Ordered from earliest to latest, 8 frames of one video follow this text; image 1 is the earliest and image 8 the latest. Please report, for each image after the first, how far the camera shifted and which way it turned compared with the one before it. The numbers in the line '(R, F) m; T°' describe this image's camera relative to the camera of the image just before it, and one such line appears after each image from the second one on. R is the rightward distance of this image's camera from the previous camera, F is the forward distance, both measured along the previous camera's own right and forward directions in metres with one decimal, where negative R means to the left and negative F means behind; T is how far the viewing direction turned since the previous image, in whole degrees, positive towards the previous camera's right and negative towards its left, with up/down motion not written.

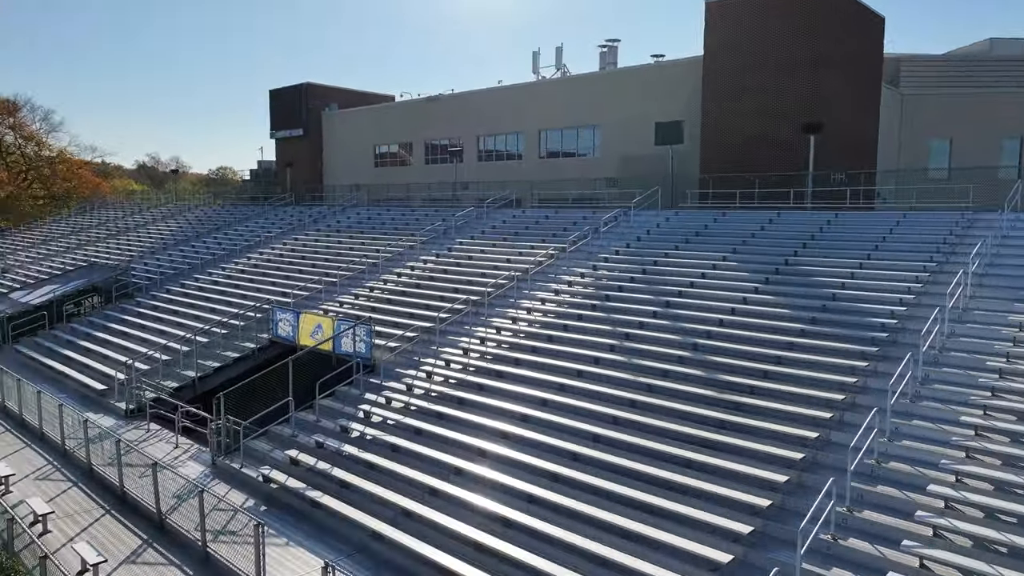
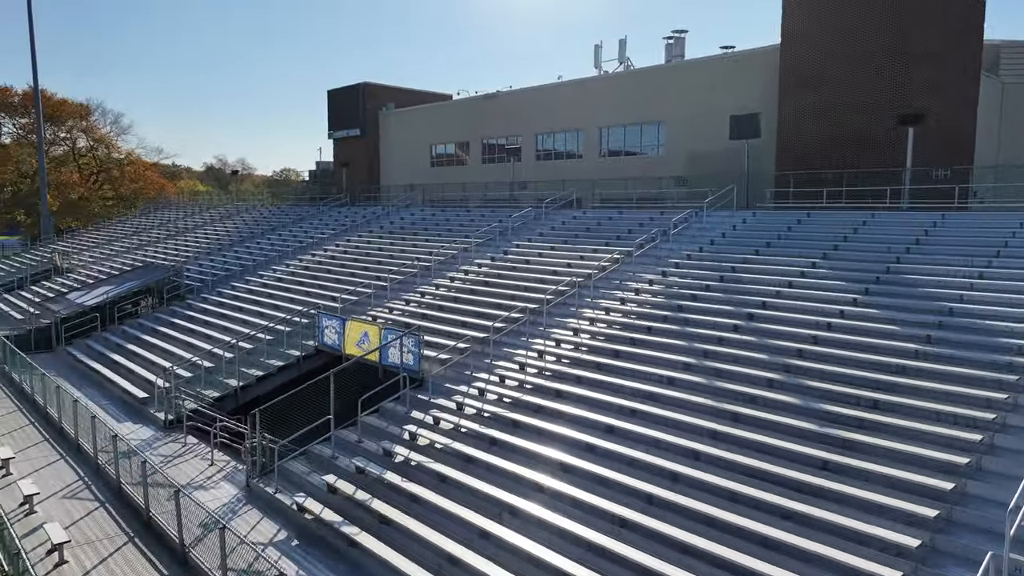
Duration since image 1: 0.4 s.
(-0.1, +1.2) m; -5°
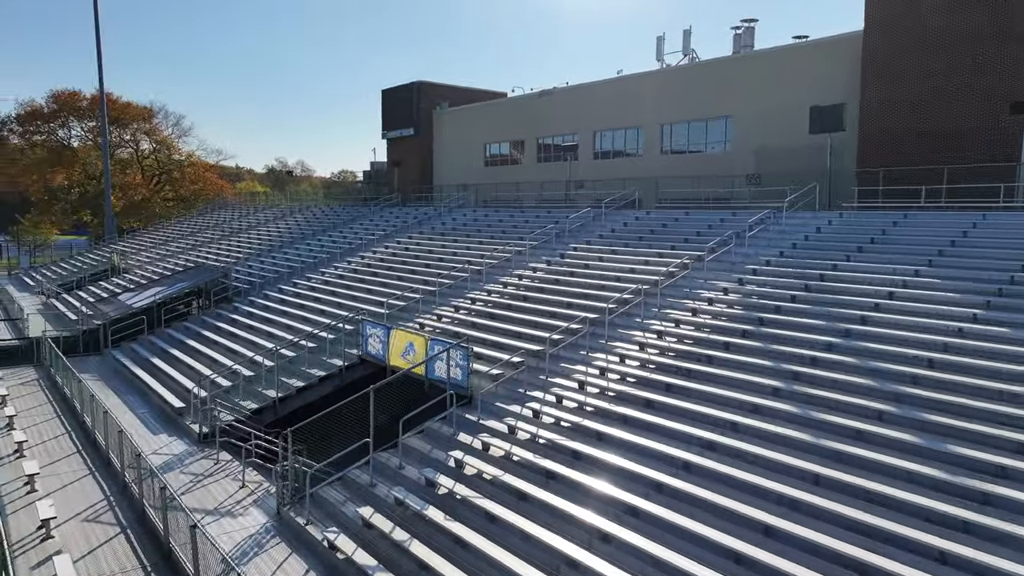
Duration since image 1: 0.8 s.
(-0.1, +1.2) m; -4°
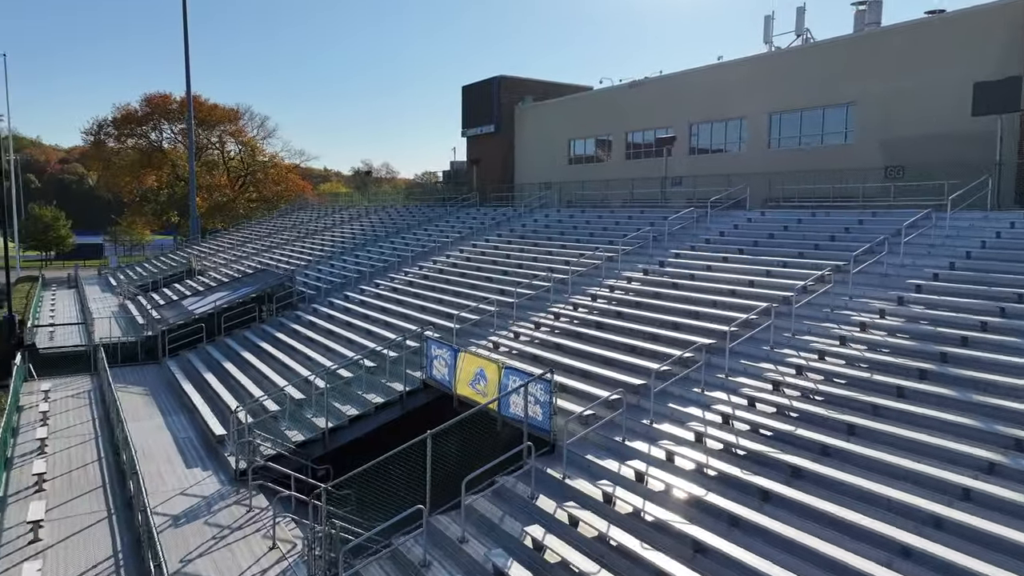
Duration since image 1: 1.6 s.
(-0.2, +2.2) m; -7°
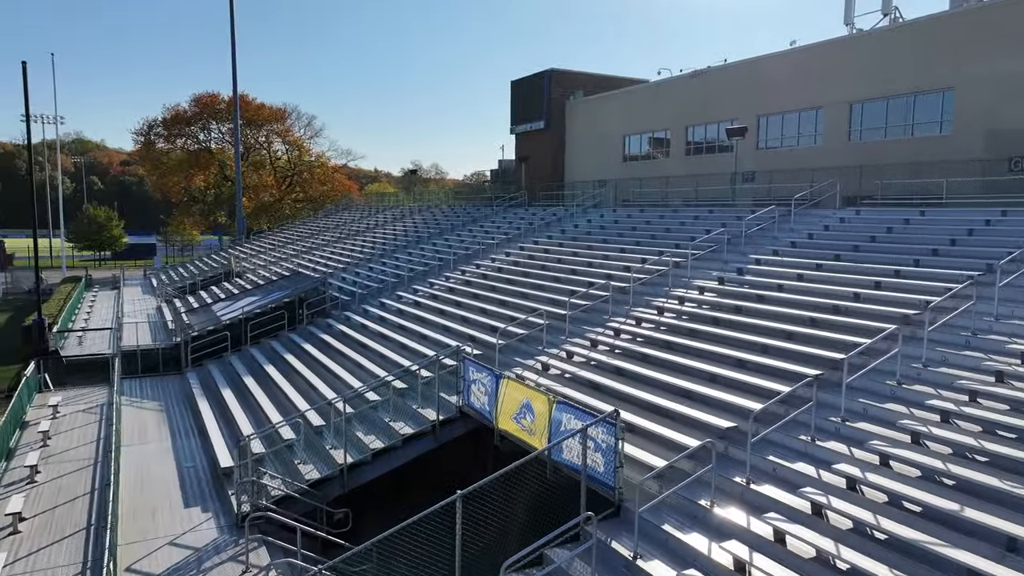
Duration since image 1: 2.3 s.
(-0.1, +1.8) m; -4°
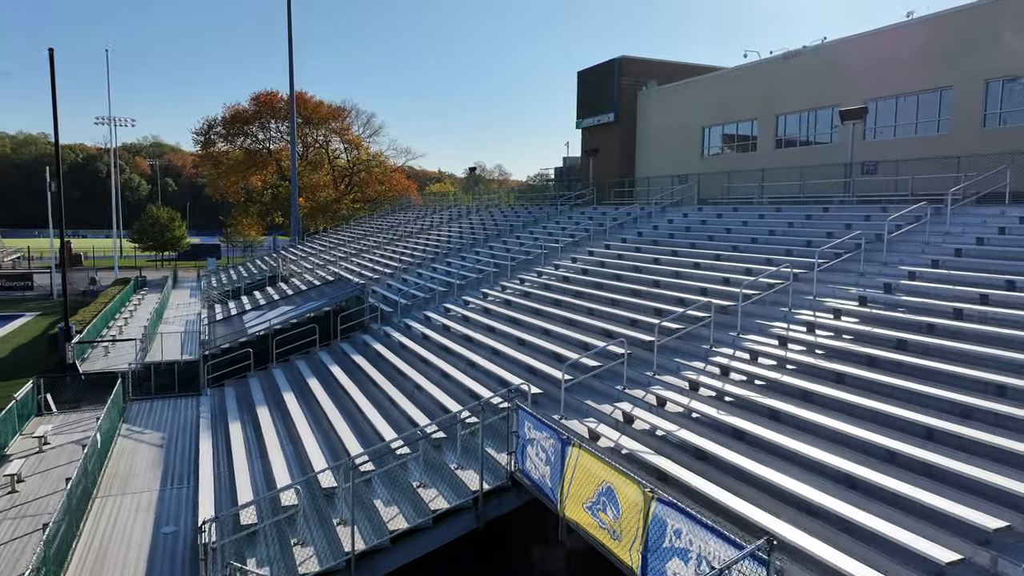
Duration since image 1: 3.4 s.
(-0.1, +2.6) m; -5°
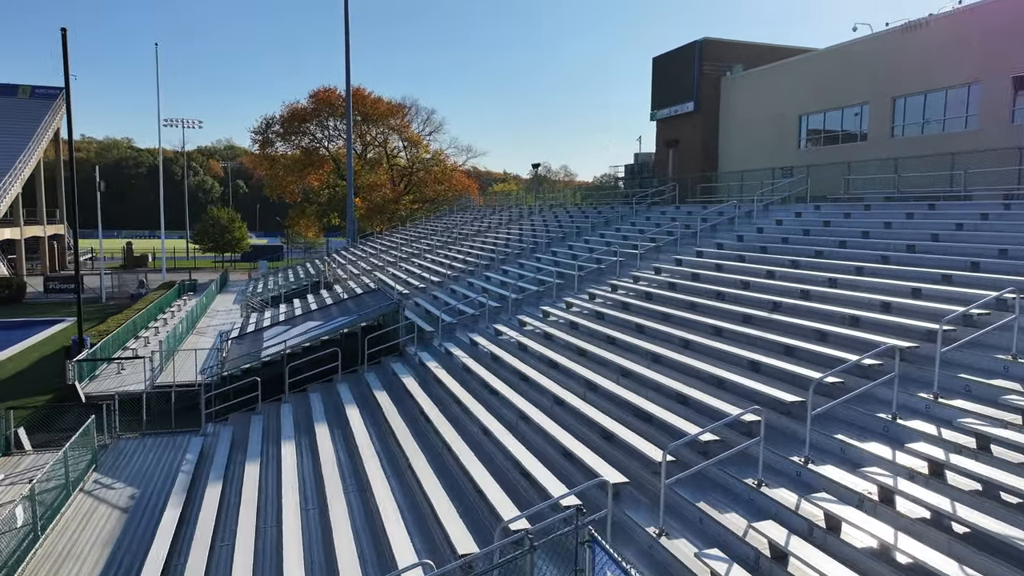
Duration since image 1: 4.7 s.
(-0.1, +3.0) m; -5°
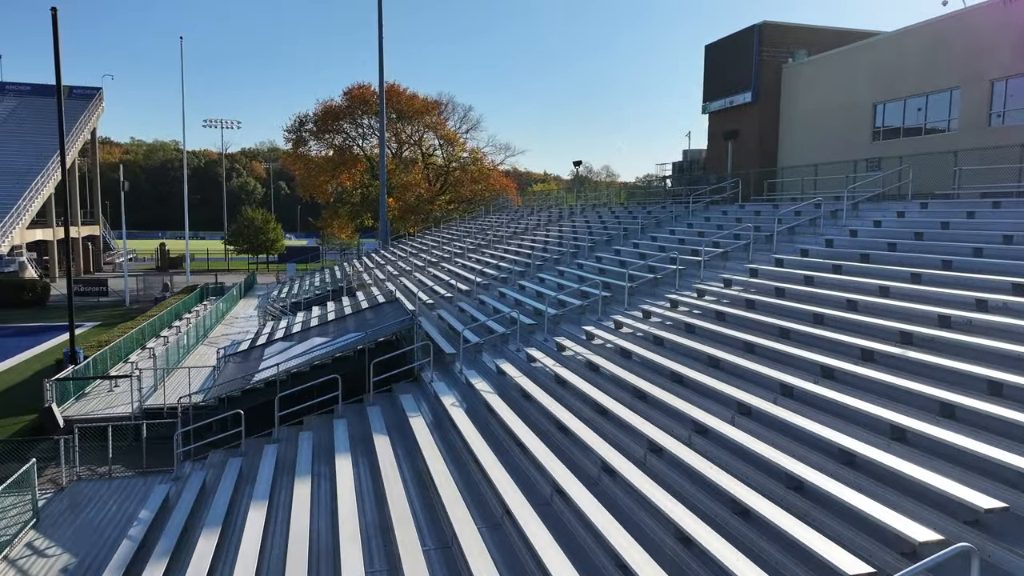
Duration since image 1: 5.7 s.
(0.0, +2.2) m; -3°
